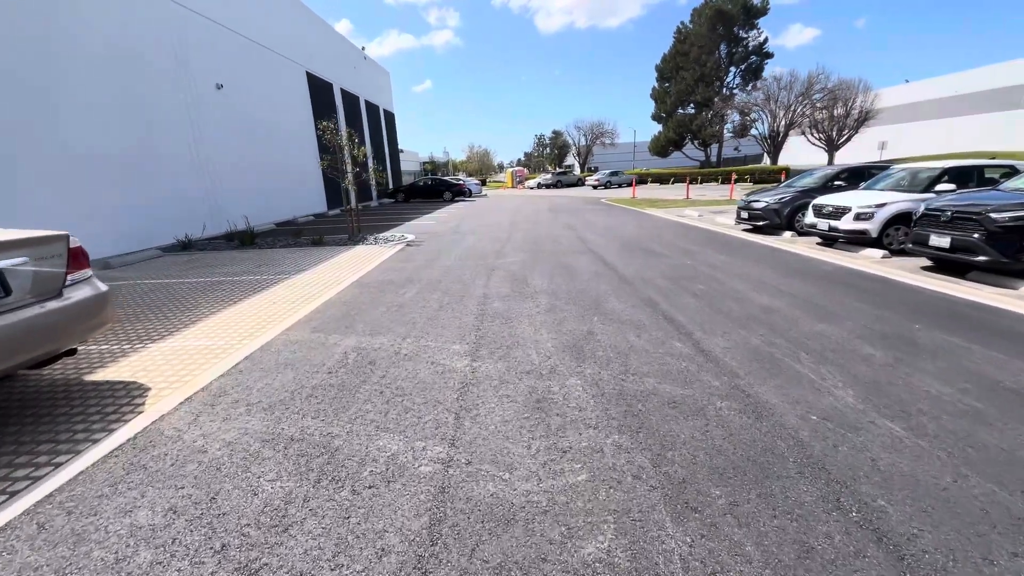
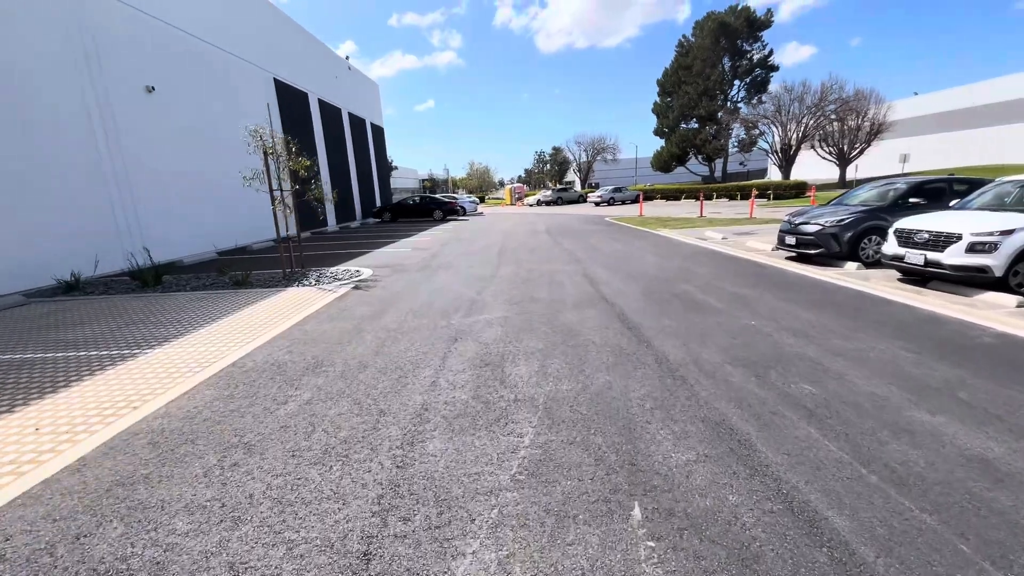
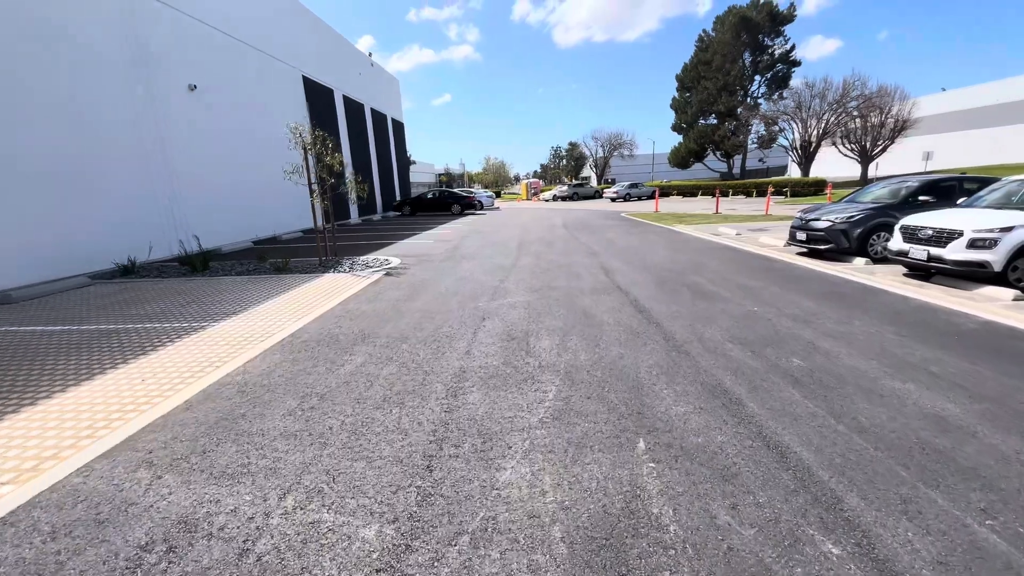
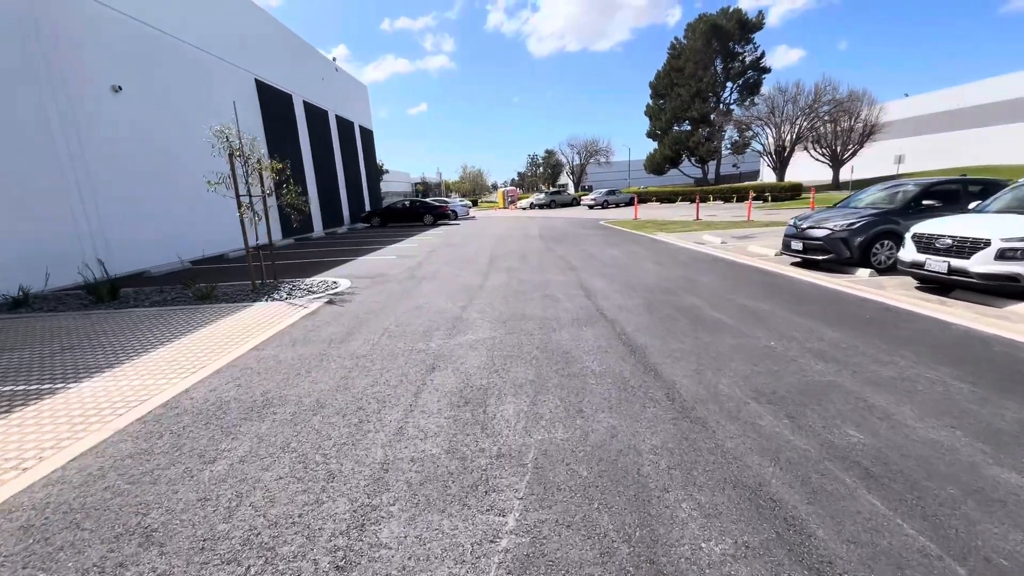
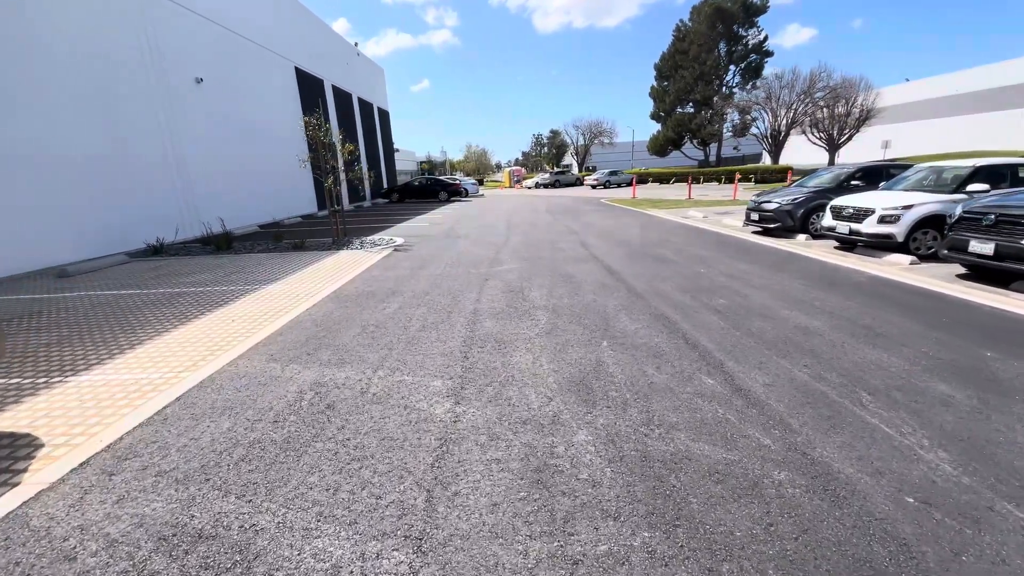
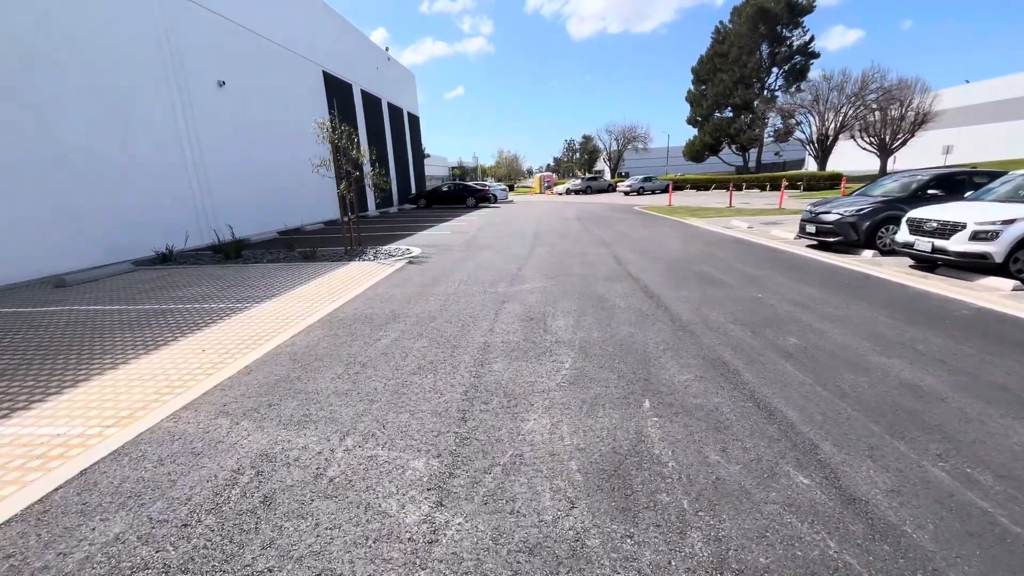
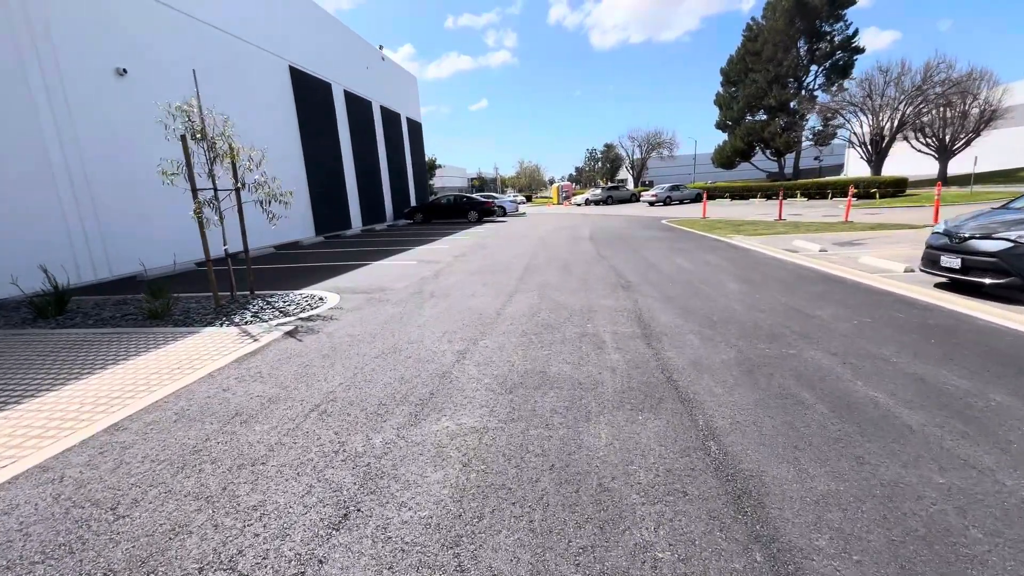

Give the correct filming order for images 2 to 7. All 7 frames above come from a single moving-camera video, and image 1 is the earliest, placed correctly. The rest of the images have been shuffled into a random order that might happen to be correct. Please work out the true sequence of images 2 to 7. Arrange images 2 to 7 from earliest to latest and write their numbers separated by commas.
5, 6, 3, 2, 4, 7
